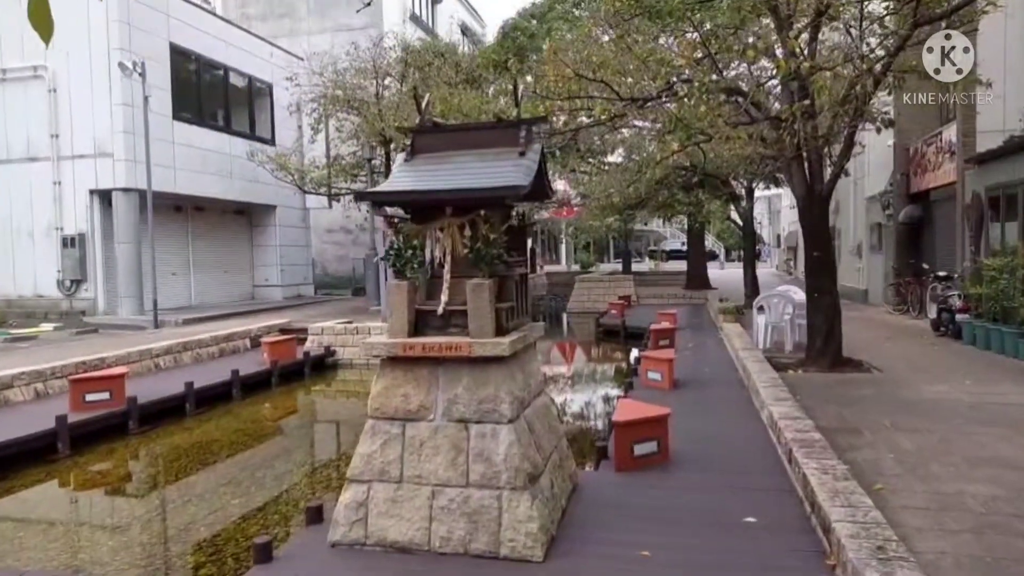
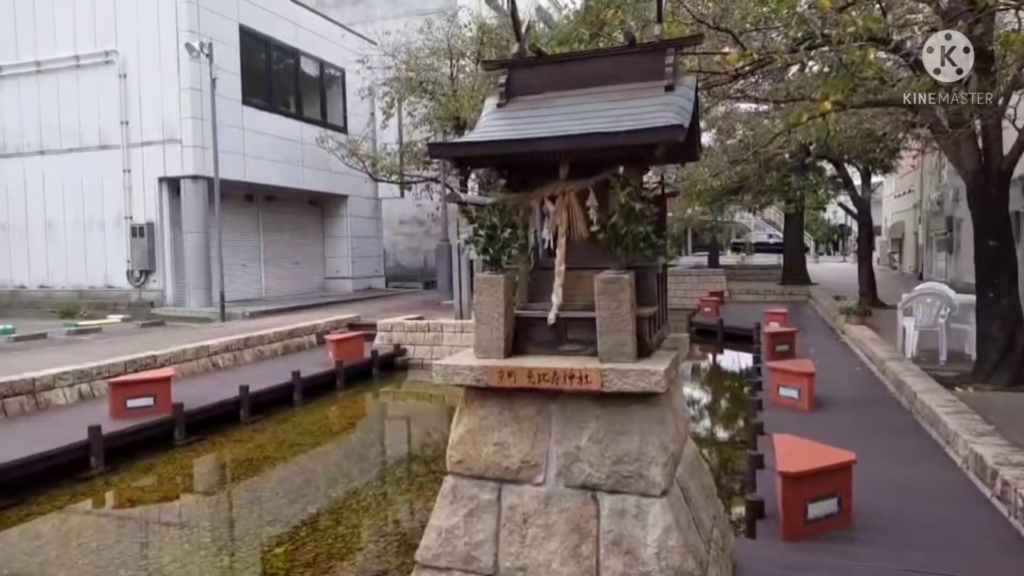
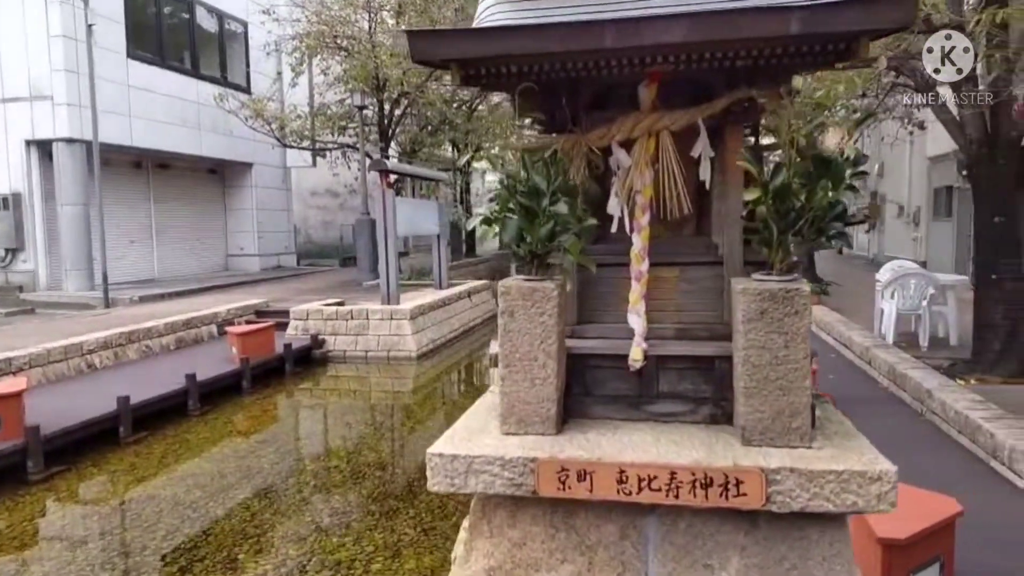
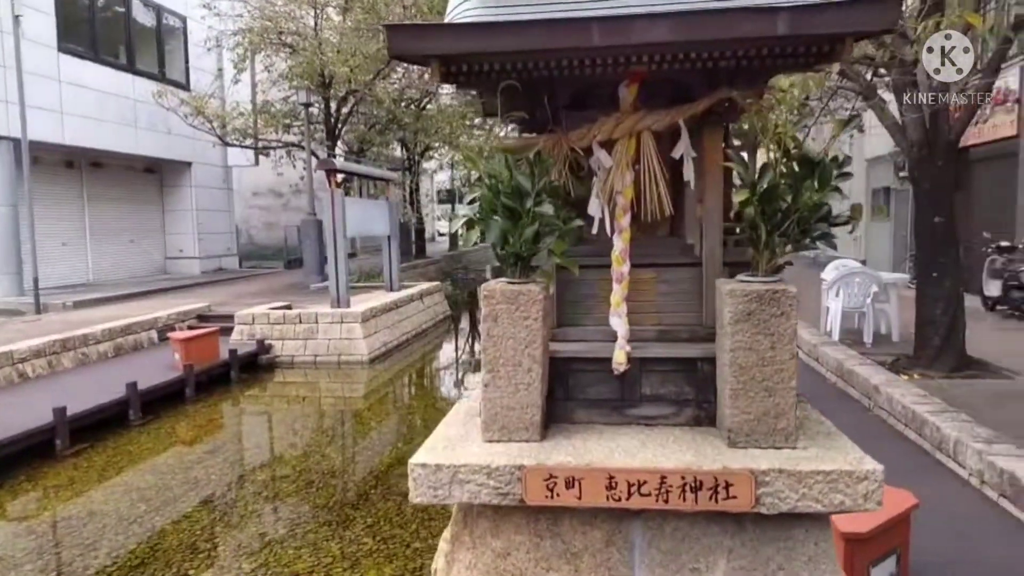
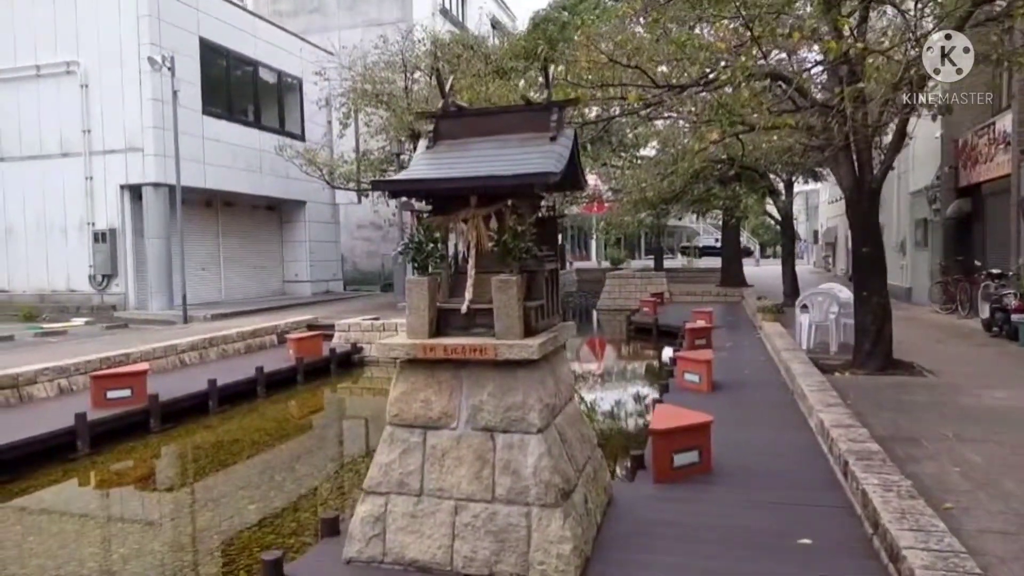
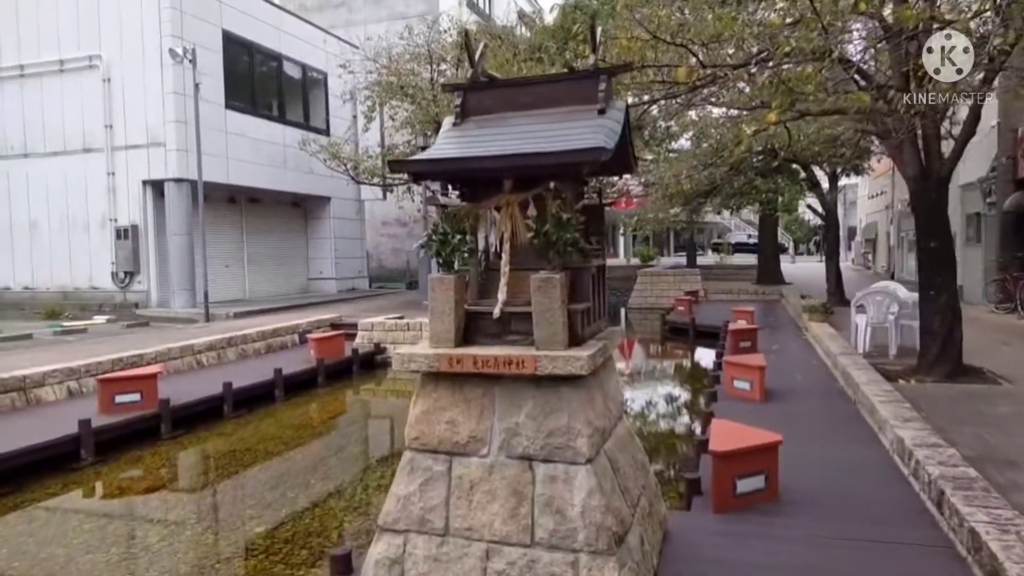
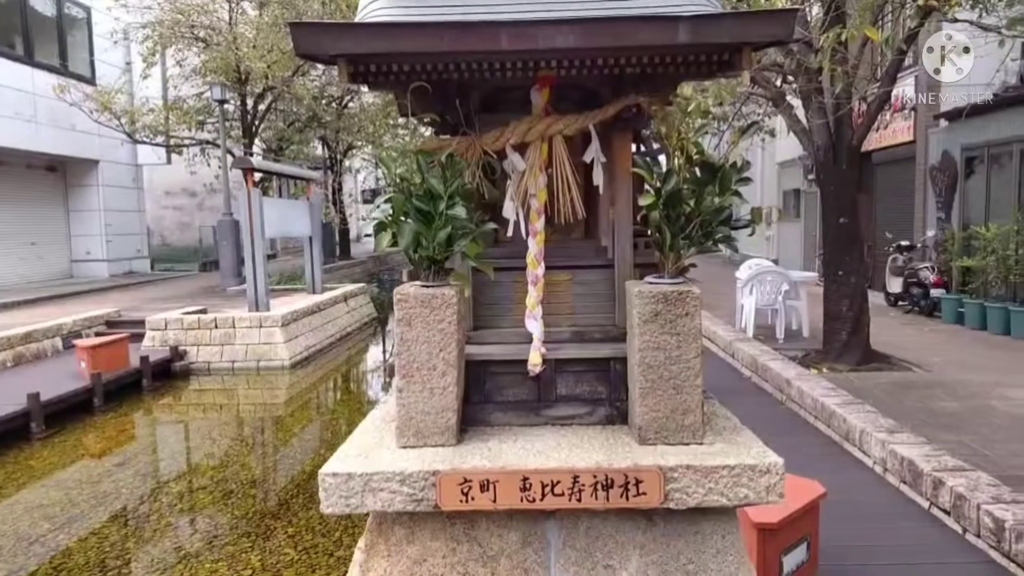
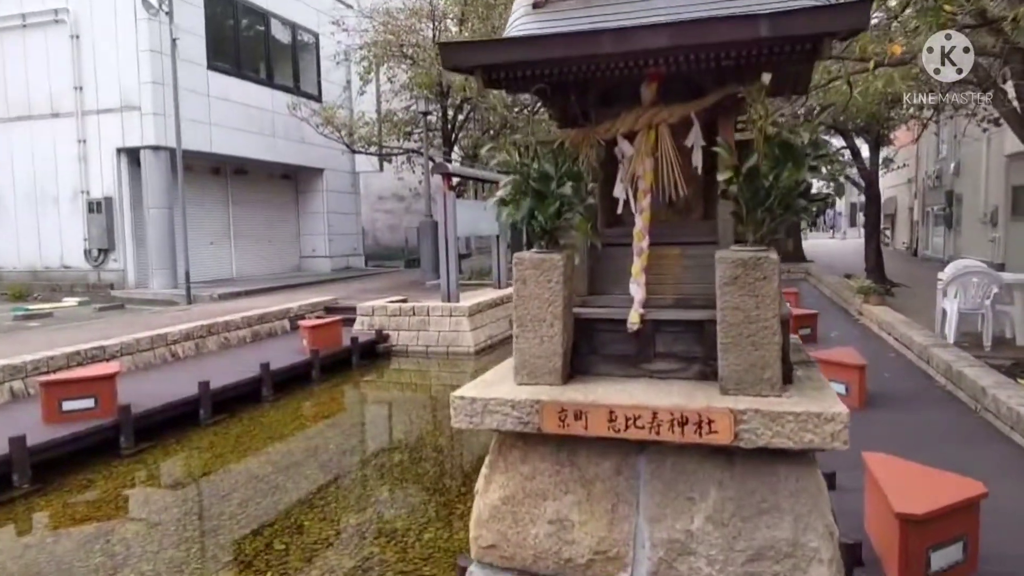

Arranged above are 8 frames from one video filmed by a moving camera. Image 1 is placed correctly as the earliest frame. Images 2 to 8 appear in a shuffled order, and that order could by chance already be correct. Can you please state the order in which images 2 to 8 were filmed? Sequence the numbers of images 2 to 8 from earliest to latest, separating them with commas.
5, 6, 2, 8, 3, 4, 7
